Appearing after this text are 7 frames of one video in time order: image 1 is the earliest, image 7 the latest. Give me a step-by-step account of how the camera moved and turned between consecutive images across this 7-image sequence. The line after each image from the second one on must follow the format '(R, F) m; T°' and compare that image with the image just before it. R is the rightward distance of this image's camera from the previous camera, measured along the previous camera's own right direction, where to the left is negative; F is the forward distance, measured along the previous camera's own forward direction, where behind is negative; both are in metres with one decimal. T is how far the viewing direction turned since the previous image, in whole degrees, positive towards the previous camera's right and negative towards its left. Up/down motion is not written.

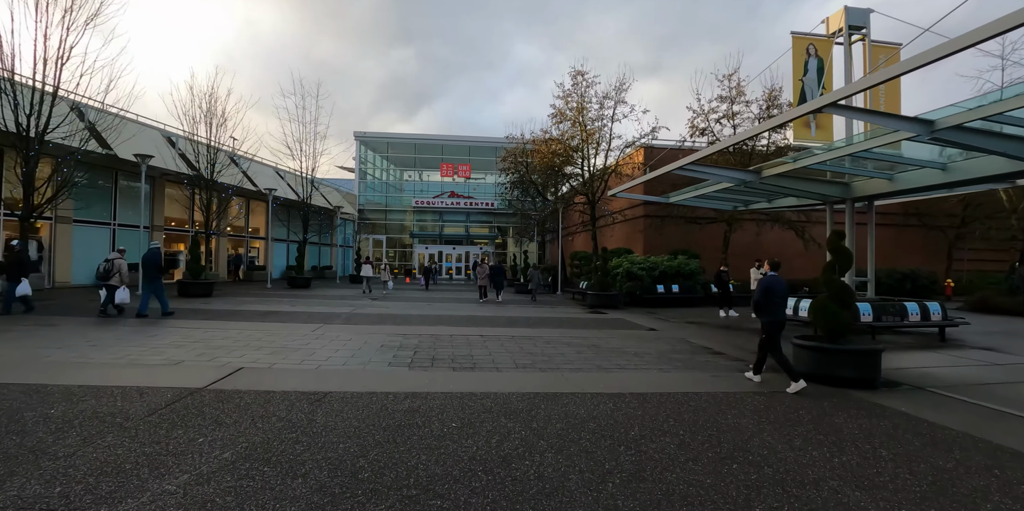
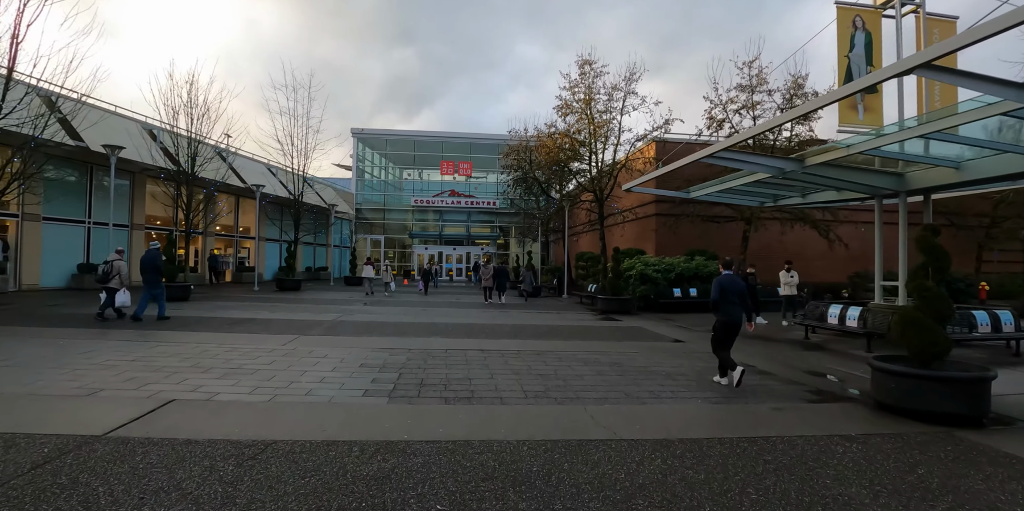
(-0.1, +1.3) m; 0°
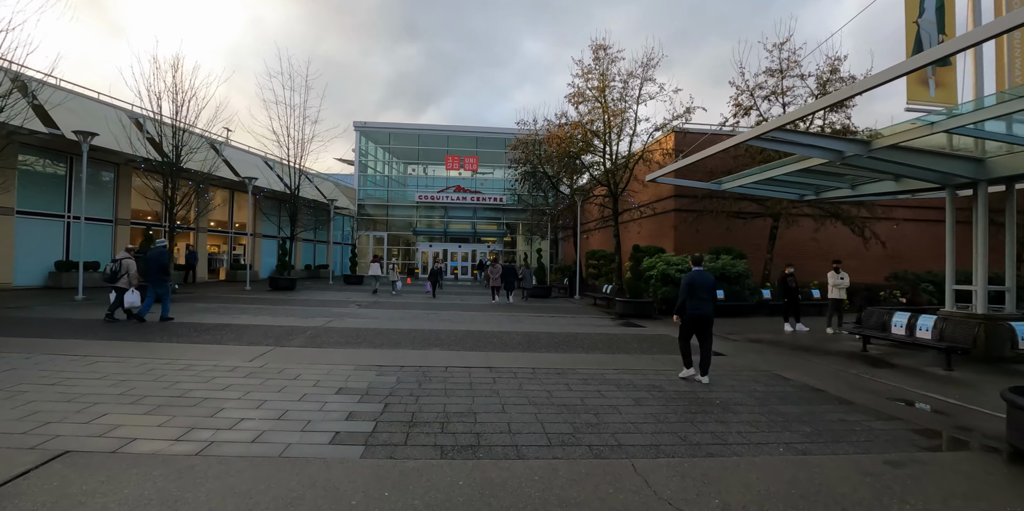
(-0.1, +1.3) m; -1°
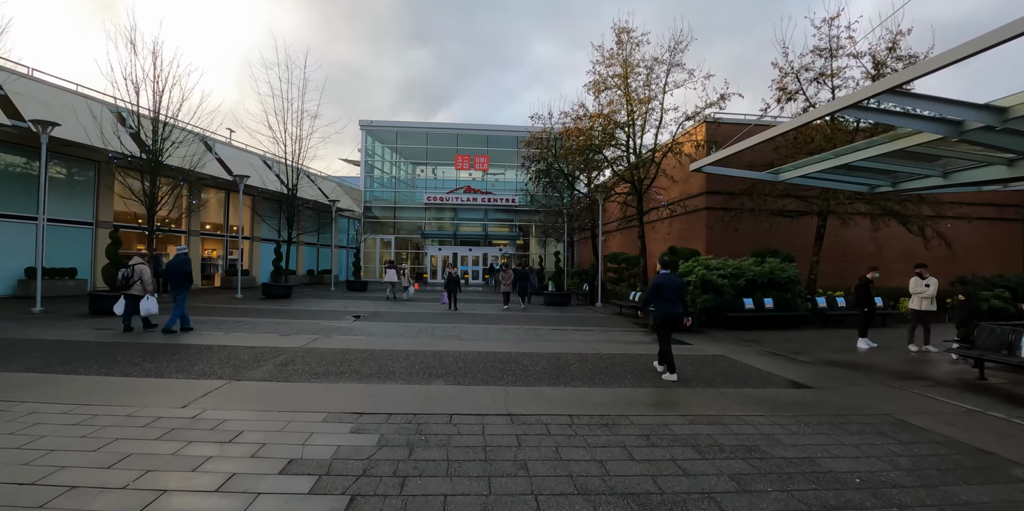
(-0.2, +1.7) m; -1°
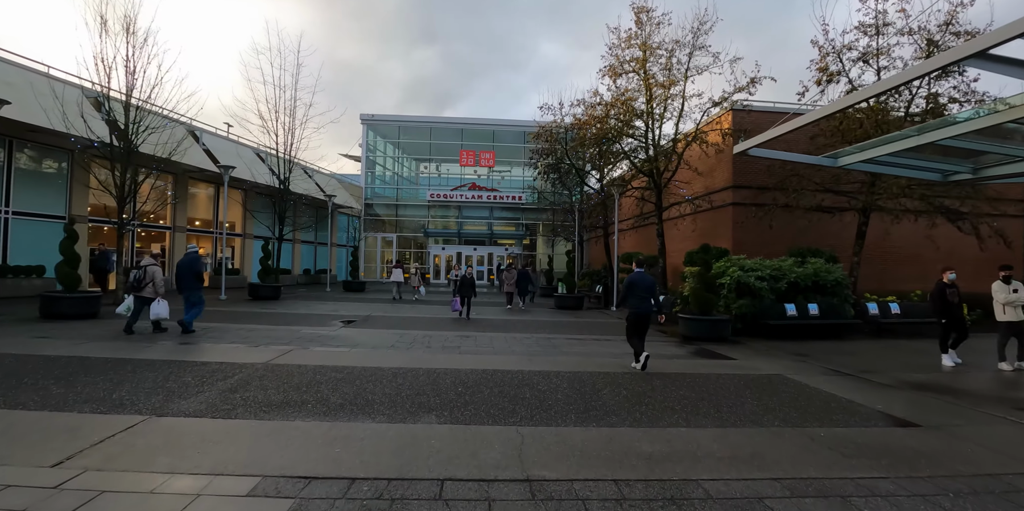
(-0.1, +1.4) m; -1°
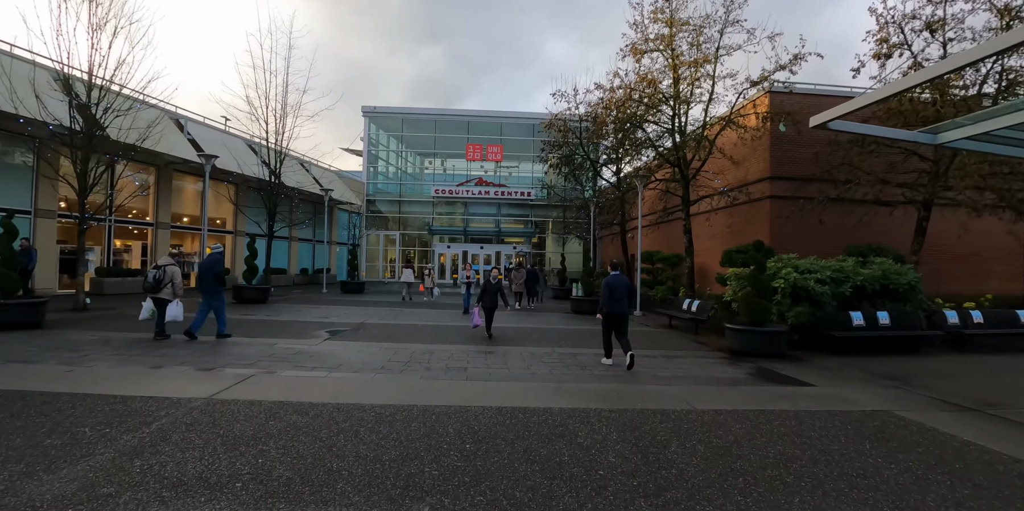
(-0.2, +1.6) m; -1°
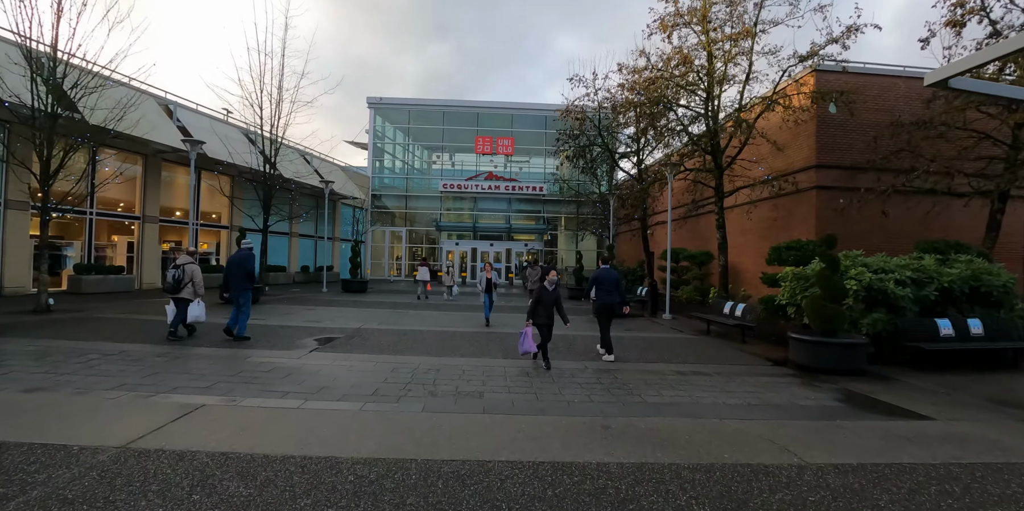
(-0.3, +1.4) m; -1°
